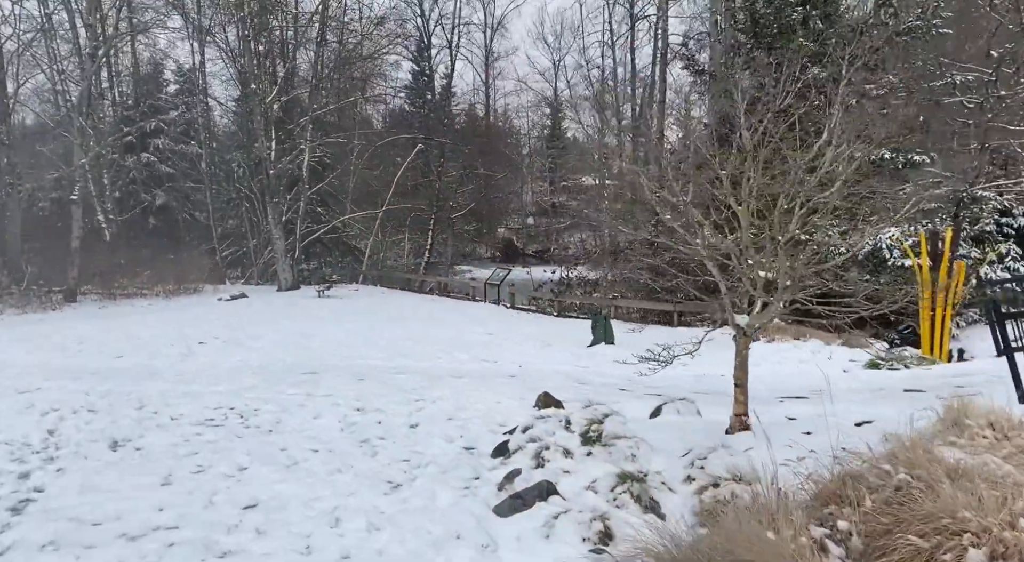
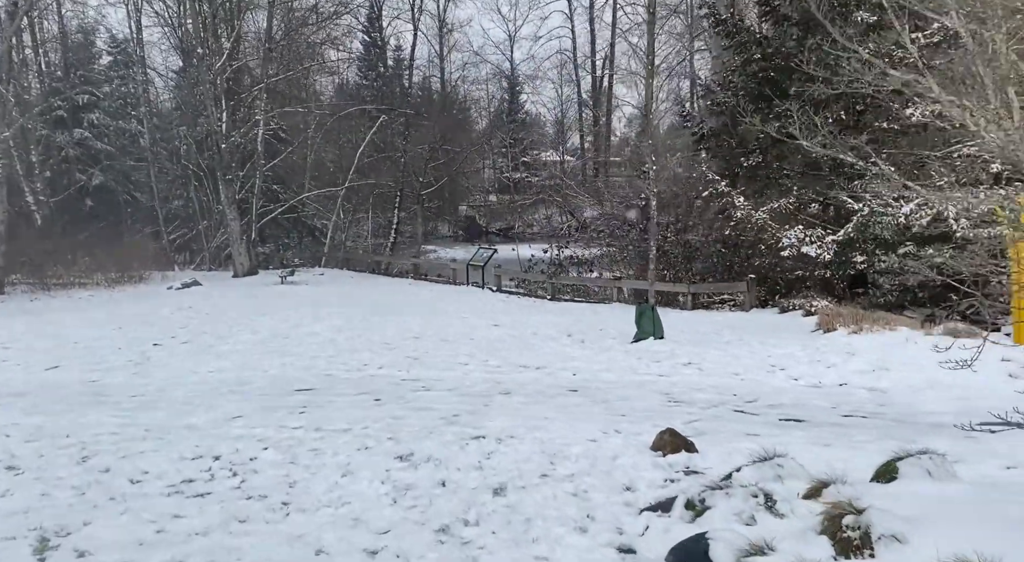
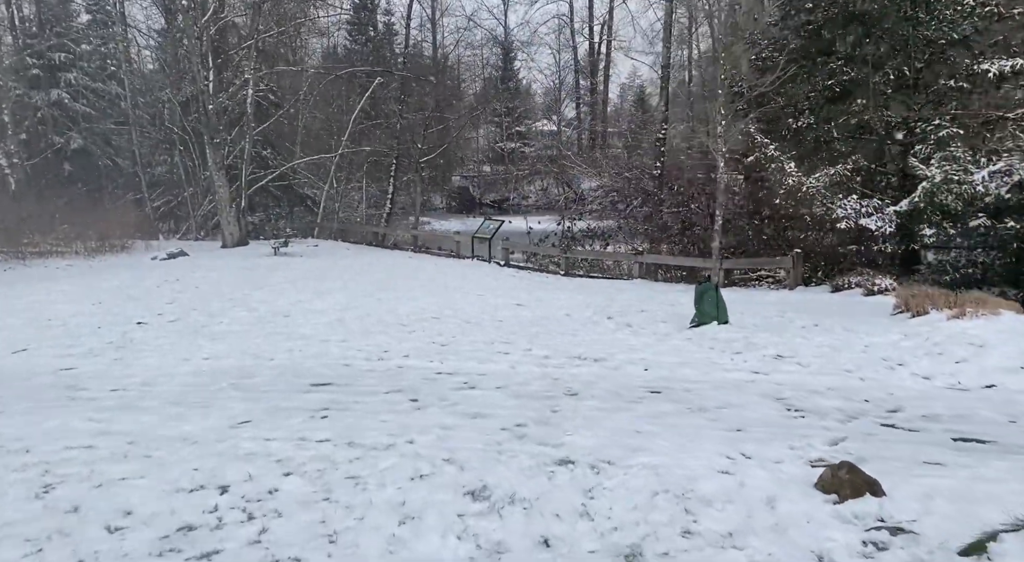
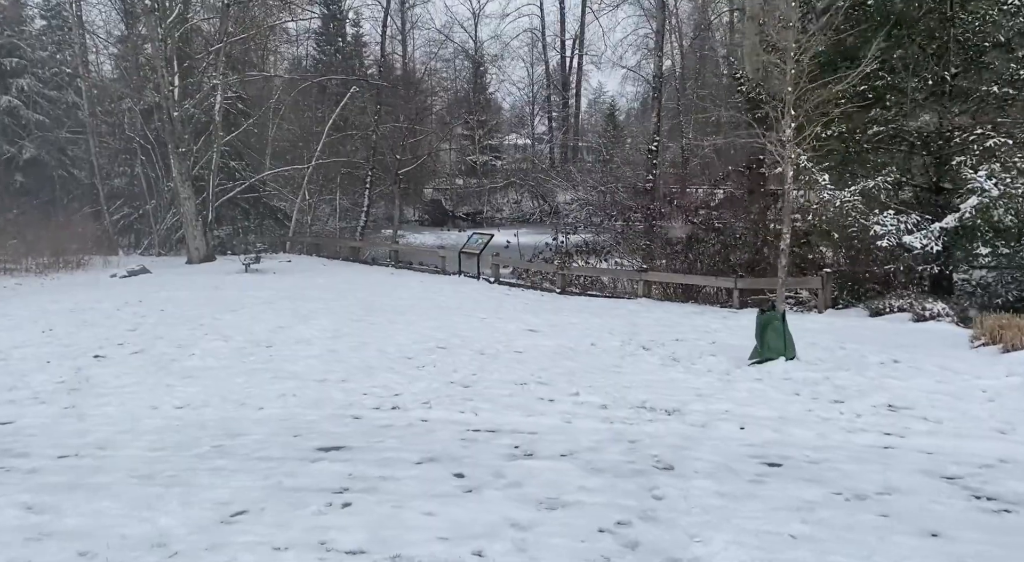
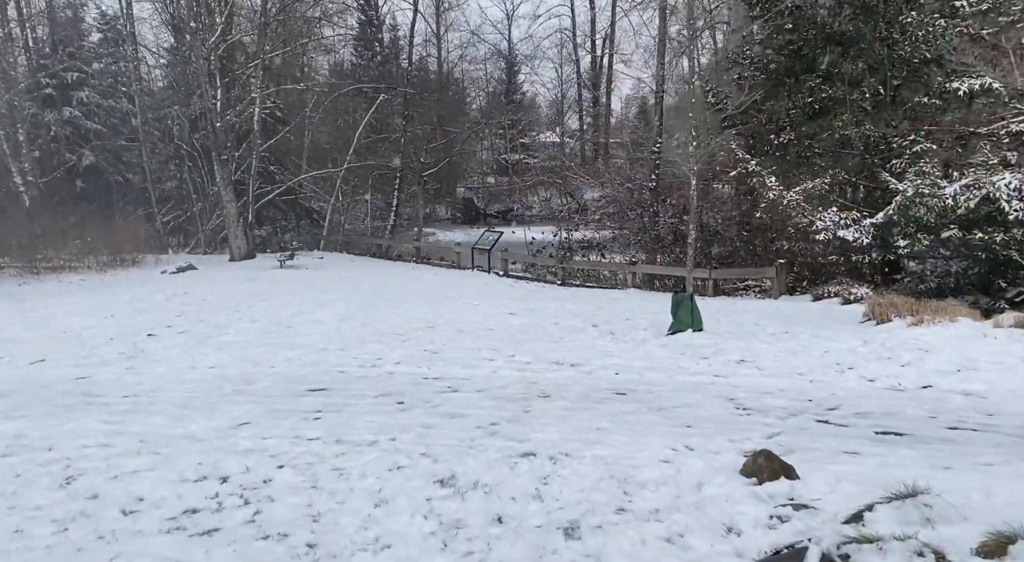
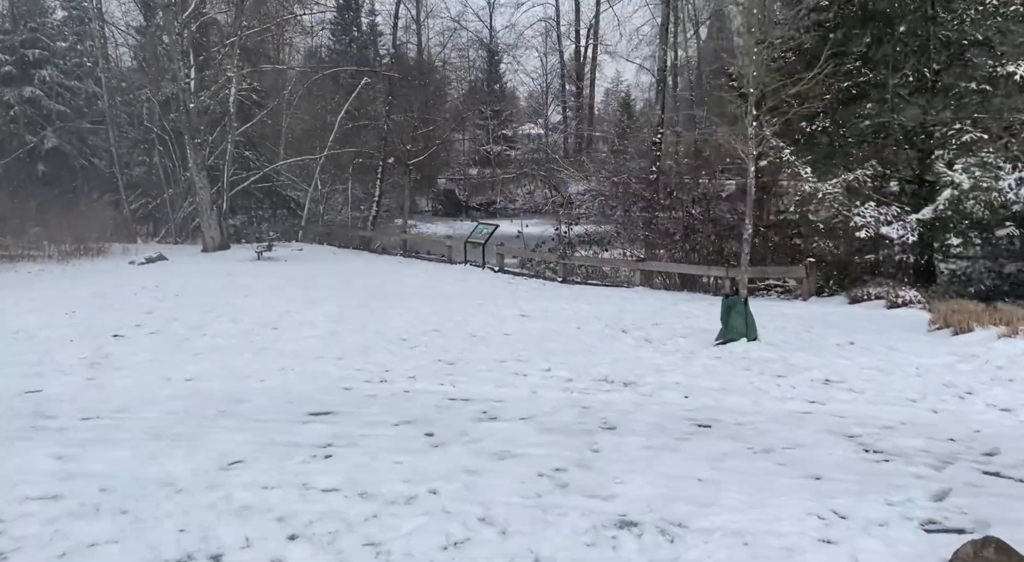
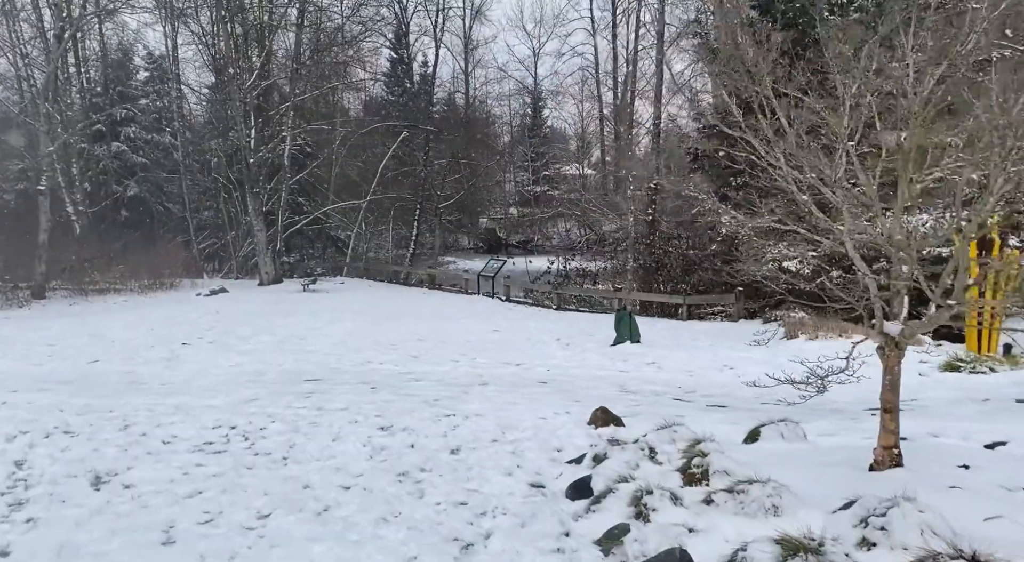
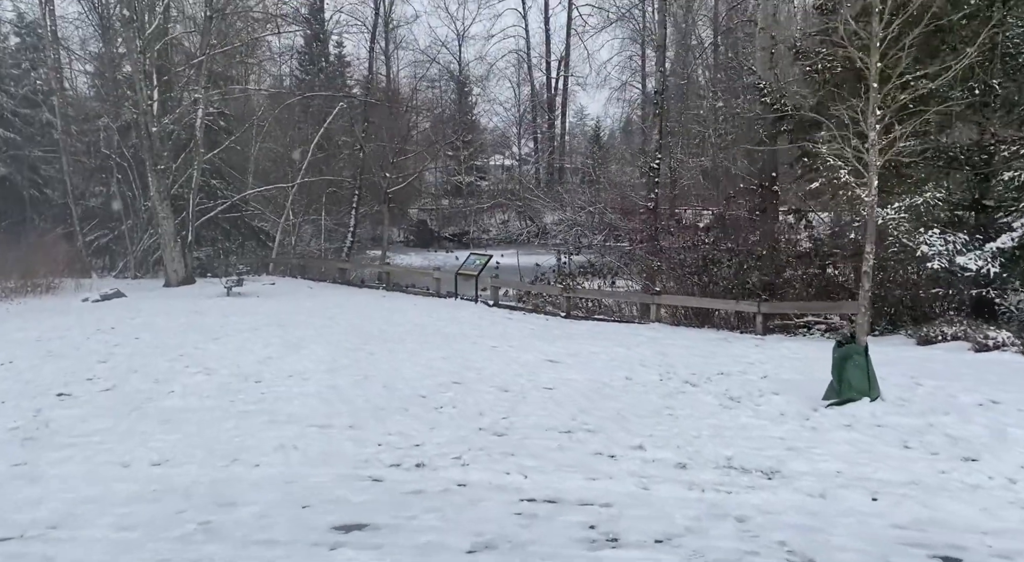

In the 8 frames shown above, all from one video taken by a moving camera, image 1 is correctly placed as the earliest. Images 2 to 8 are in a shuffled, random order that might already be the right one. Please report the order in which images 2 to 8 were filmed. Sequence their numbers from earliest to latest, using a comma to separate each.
7, 2, 5, 3, 6, 4, 8
